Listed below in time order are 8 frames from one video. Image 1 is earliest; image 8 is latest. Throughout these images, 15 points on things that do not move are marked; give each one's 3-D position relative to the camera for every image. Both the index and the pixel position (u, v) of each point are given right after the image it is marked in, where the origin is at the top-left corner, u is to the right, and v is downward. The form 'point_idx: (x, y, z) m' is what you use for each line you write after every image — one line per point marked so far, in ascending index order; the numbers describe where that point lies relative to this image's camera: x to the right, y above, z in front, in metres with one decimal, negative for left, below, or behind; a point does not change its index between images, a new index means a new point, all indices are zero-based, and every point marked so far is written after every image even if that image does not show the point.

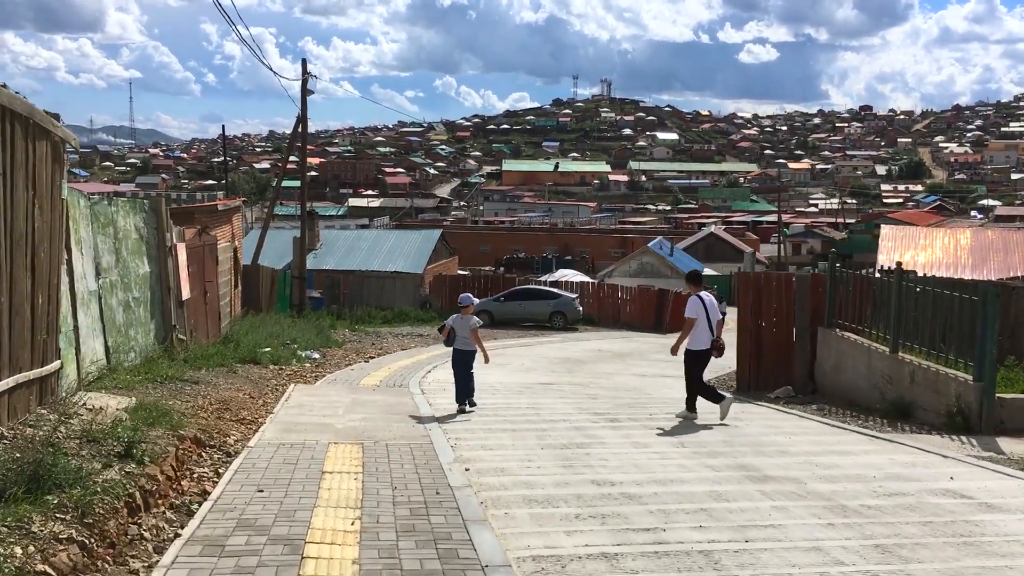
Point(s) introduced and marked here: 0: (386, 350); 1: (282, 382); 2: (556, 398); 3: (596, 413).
0: (-2.5, -1.2, +19.4) m
1: (-2.7, -1.1, +11.3) m
2: (+0.5, -1.2, +11.0) m
3: (+0.8, -1.2, +9.5) m
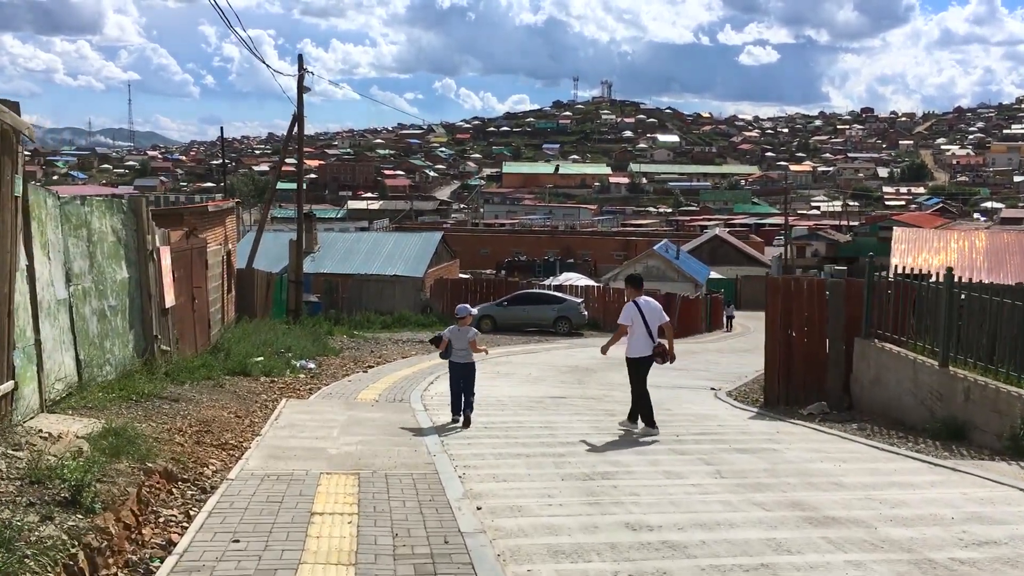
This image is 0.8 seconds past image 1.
0: (-2.4, -1.3, +18.5) m
1: (-2.6, -1.2, +10.4) m
2: (+0.6, -1.3, +10.1) m
3: (+0.9, -1.3, +8.6) m
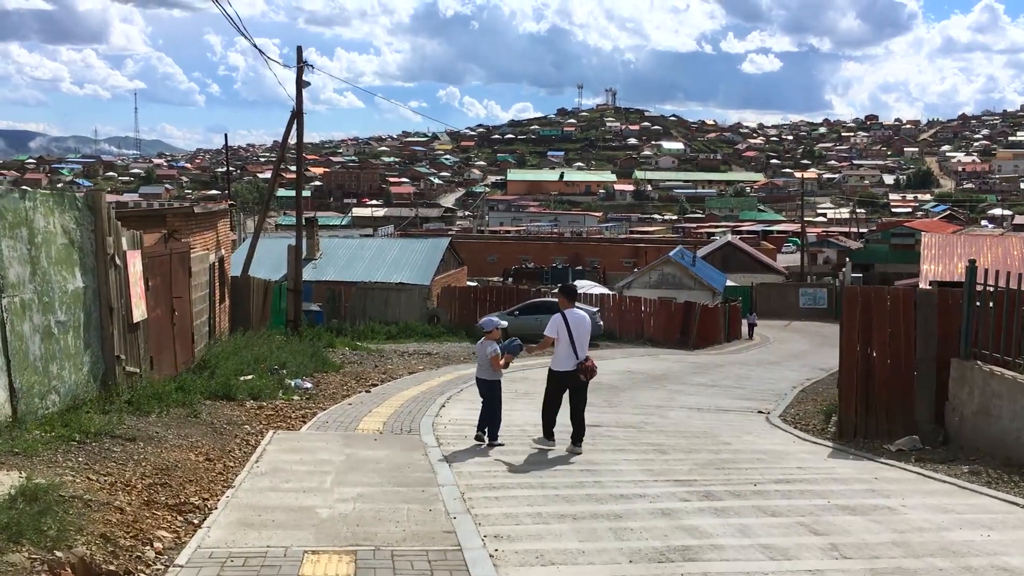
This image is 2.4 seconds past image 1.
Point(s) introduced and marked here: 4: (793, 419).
0: (-2.1, -1.5, +16.9) m
1: (-2.3, -1.3, +8.8) m
2: (+0.8, -1.4, +8.5) m
3: (+1.2, -1.4, +6.9) m
4: (+3.4, -1.6, +11.5) m
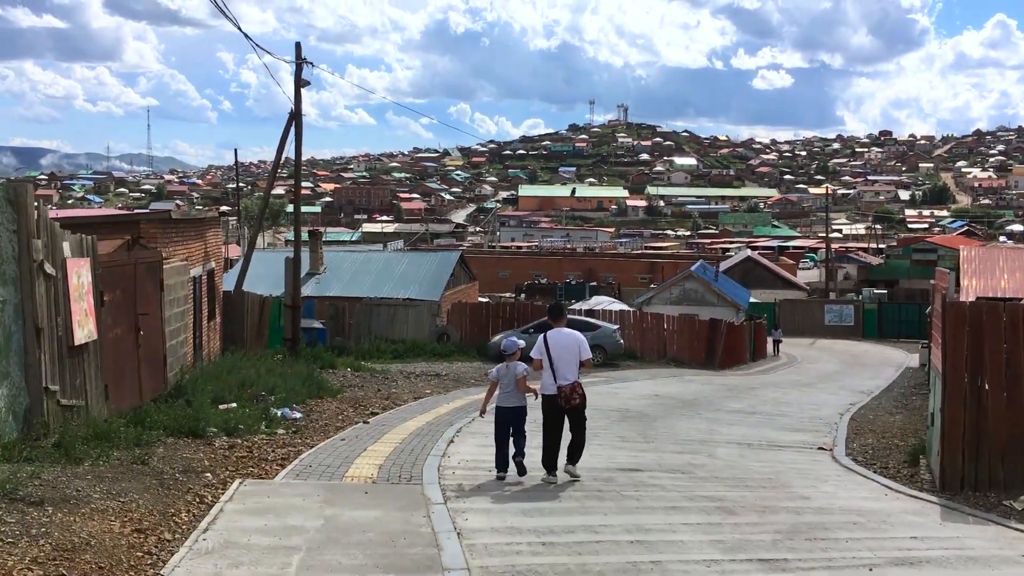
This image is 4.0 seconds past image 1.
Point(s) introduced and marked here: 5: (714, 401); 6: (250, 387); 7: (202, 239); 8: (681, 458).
0: (-1.8, -1.8, +15.2) m
1: (-2.1, -1.4, +7.1) m
2: (+1.0, -1.5, +6.7) m
3: (+1.3, -1.4, +5.2) m
4: (+3.6, -1.7, +9.7) m
5: (+3.8, -2.1, +18.3) m
6: (-3.5, -1.3, +13.0) m
7: (-5.4, +0.8, +16.8) m
8: (+1.6, -1.6, +9.4) m
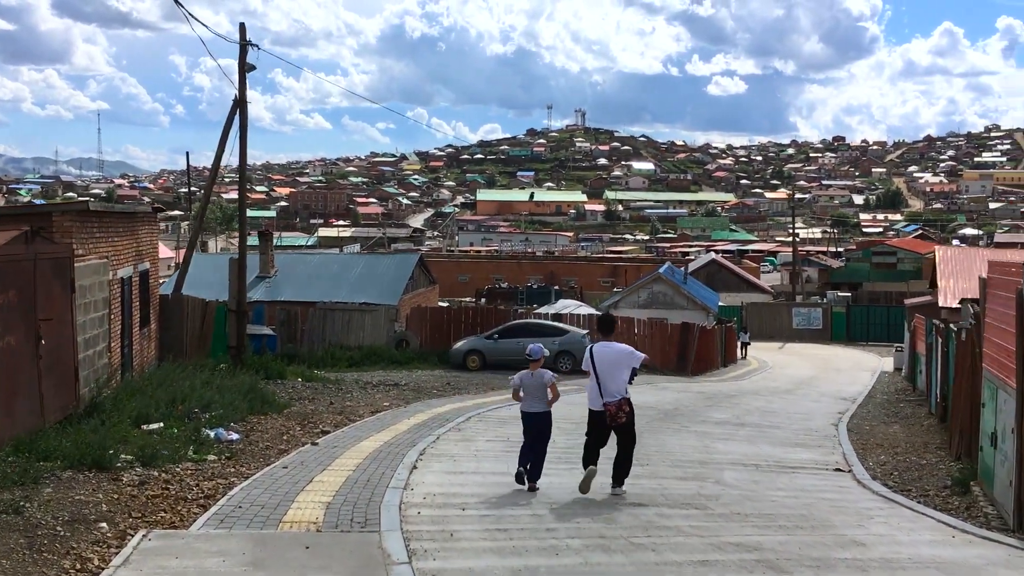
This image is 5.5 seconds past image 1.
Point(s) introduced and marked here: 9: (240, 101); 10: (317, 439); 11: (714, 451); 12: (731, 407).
0: (-2.3, -1.8, +13.6) m
1: (-2.2, -1.4, +5.5) m
2: (+0.9, -1.5, +5.3) m
3: (+1.3, -1.4, +3.8) m
4: (+3.4, -1.7, +8.4) m
5: (+3.2, -2.1, +17.0) m
6: (-3.8, -1.3, +11.3) m
7: (-5.9, +0.8, +15.1) m
8: (+1.4, -1.6, +8.0) m
9: (-5.0, +3.5, +18.1) m
10: (-2.2, -1.7, +10.8) m
11: (+2.3, -1.8, +11.0) m
12: (+4.1, -2.2, +18.2) m
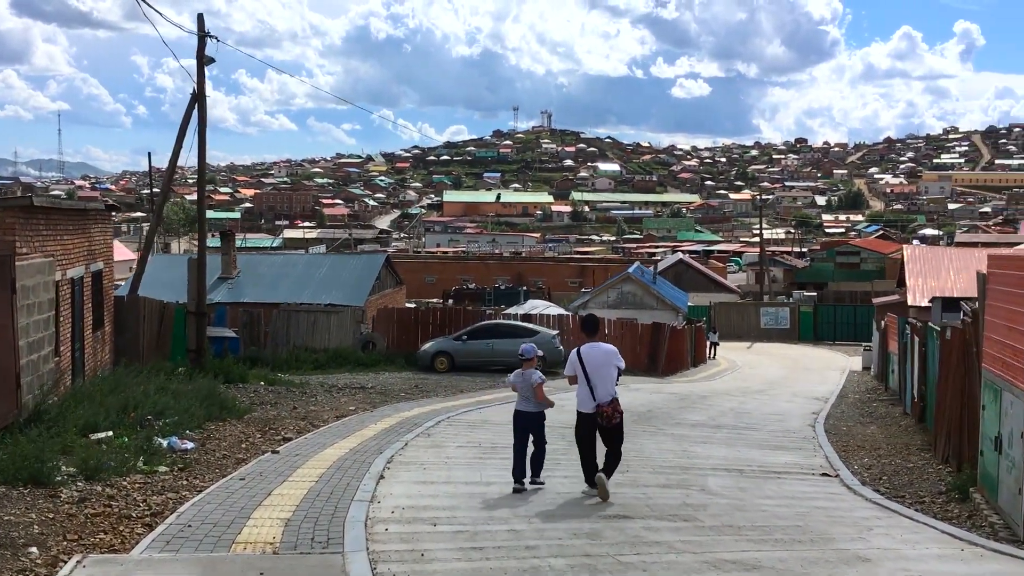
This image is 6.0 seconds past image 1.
0: (-2.7, -1.8, +13.0) m
1: (-2.3, -1.4, +4.9) m
2: (+0.8, -1.4, +4.8) m
3: (+1.2, -1.4, +3.3) m
4: (+3.2, -1.7, +8.0) m
5: (+2.7, -2.1, +16.6) m
6: (-4.1, -1.3, +10.7) m
7: (-6.3, +0.8, +14.4) m
8: (+1.2, -1.6, +7.5) m
9: (-5.6, +3.4, +17.4) m
10: (-2.4, -1.7, +10.2) m
11: (+2.0, -1.8, +10.6) m
12: (+3.6, -2.2, +17.9) m
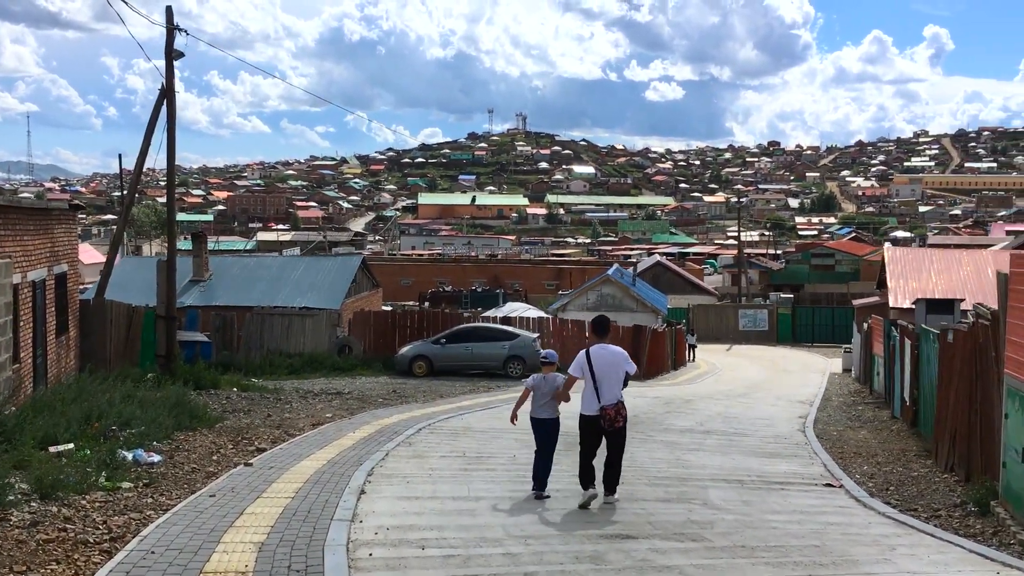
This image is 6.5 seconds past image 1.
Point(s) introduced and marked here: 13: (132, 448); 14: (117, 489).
0: (-2.9, -1.8, +12.5) m
1: (-2.3, -1.4, +4.4) m
2: (+0.8, -1.4, +4.3) m
3: (+1.3, -1.4, +2.8) m
4: (+3.1, -1.7, +7.6) m
5: (+2.4, -2.2, +16.1) m
6: (-4.3, -1.4, +10.1) m
7: (-6.6, +0.7, +13.7) m
8: (+1.2, -1.6, +7.1) m
9: (-5.9, +3.4, +16.8) m
10: (-2.6, -1.7, +9.7) m
11: (+1.8, -1.8, +10.1) m
12: (+3.2, -2.2, +17.5) m
13: (-3.6, -1.5, +9.3) m
14: (-3.1, -1.6, +7.6) m
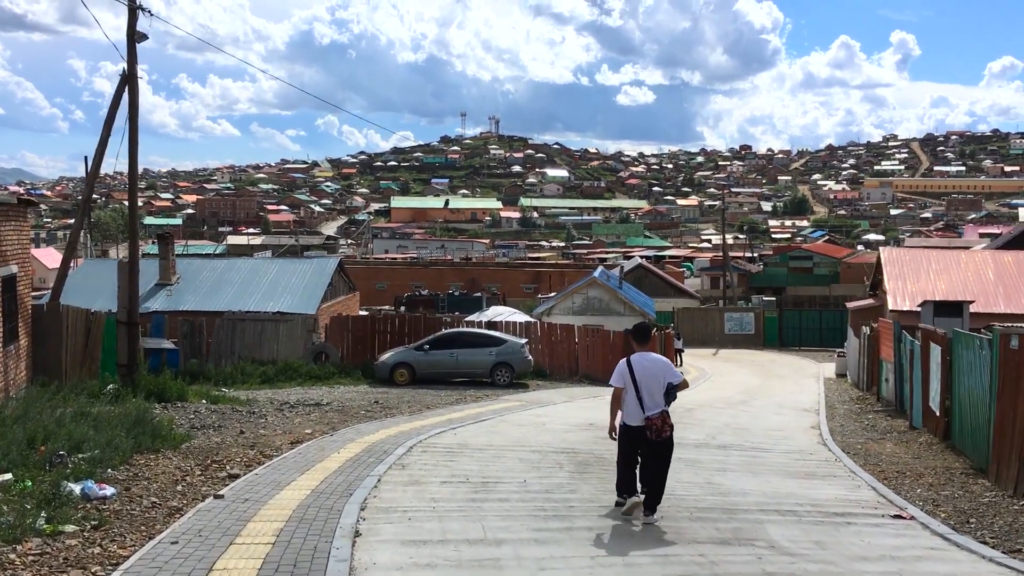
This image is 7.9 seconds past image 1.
0: (-2.8, -1.8, +11.1) m
1: (-2.1, -1.4, +3.1) m
2: (+1.1, -1.4, +3.1) m
3: (+1.6, -1.3, +1.6) m
4: (+3.3, -1.7, +6.4) m
5: (+2.4, -2.2, +14.9) m
6: (-4.2, -1.4, +8.7) m
7: (-6.6, +0.7, +12.3) m
8: (+1.3, -1.6, +5.8) m
9: (-6.0, +3.3, +15.4) m
10: (-2.5, -1.7, +8.3) m
11: (+1.9, -1.8, +8.9) m
12: (+3.1, -2.3, +16.3) m
13: (-3.5, -1.5, +7.9) m
14: (-2.9, -1.6, +6.3) m
